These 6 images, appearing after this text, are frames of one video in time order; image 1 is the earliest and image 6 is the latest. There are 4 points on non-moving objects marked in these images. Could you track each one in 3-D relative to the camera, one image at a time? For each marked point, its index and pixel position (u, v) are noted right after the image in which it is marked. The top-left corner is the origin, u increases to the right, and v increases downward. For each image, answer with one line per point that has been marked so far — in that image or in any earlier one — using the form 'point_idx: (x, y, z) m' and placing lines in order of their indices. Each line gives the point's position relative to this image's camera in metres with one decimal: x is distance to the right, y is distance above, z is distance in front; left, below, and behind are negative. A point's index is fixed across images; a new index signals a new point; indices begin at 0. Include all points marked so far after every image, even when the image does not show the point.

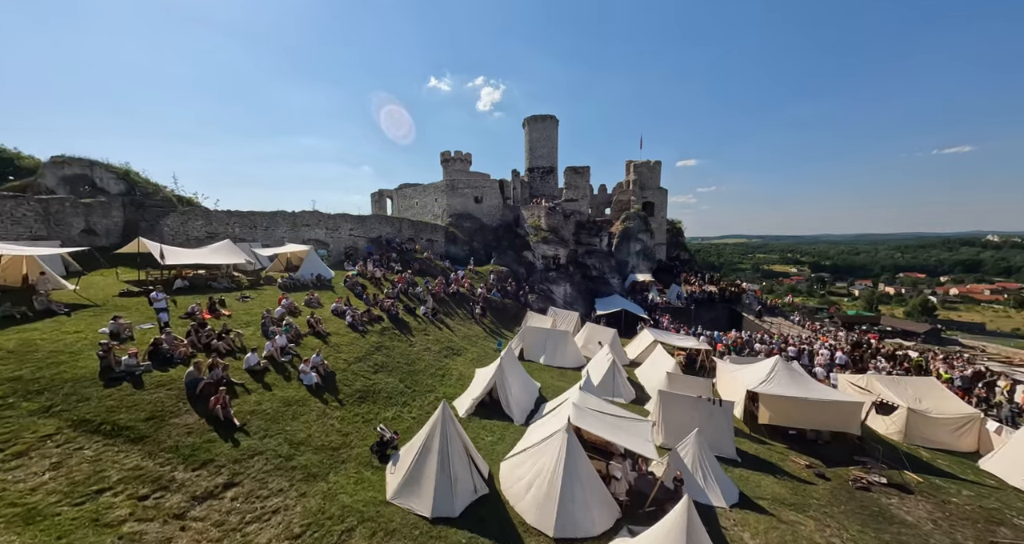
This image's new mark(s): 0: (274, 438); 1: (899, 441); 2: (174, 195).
0: (-4.5, -3.1, +7.7) m
1: (+11.9, -5.2, +12.6) m
2: (-16.2, +3.6, +19.5) m
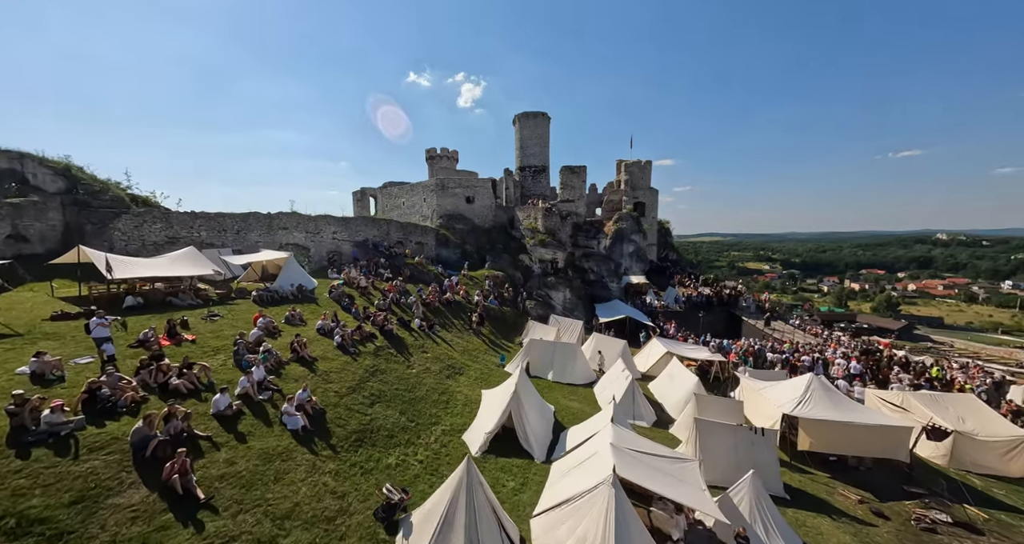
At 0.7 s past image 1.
0: (-3.8, -3.5, +6.0) m
1: (+12.3, -5.5, +11.7) m
2: (-16.1, +3.3, +17.1) m
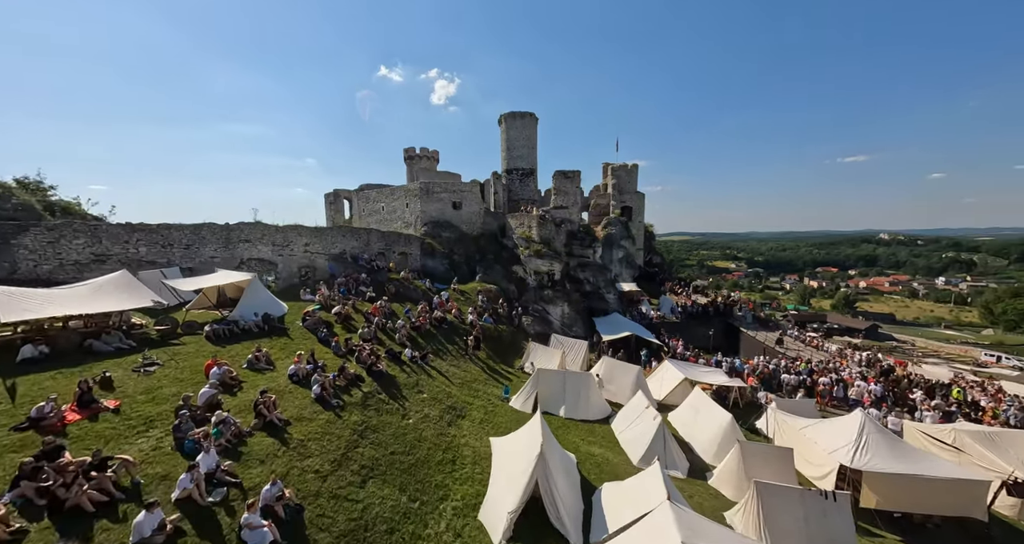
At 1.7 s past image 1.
0: (-2.9, -4.3, +3.7) m
1: (+12.8, -6.2, +10.4) m
2: (-16.0, +2.5, +14.0) m
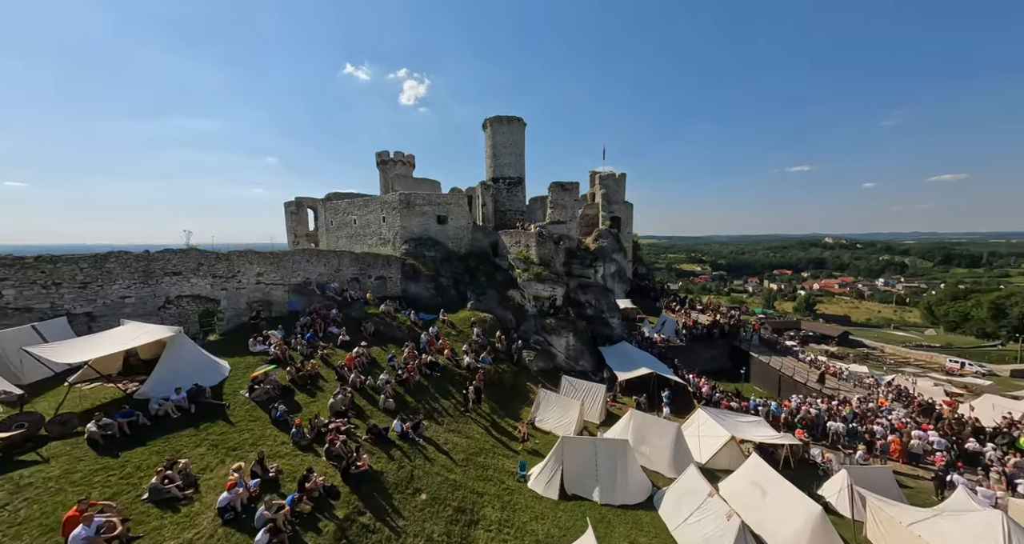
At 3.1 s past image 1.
0: (-1.7, -5.4, +0.3) m
1: (+13.6, -7.4, +8.1) m
2: (-15.4, +1.3, +9.7) m
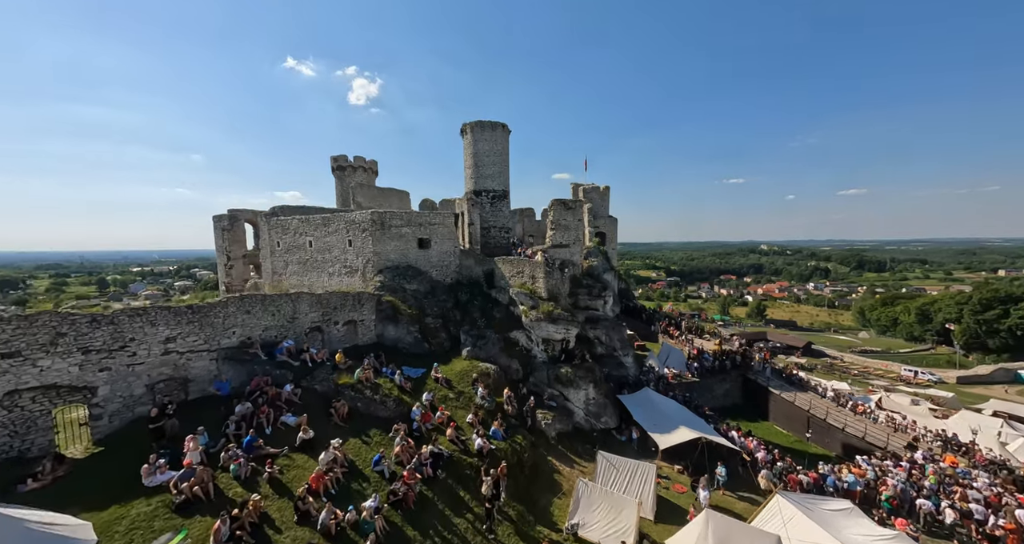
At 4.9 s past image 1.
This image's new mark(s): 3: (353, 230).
0: (+0.7, -6.6, -3.8) m
1: (+15.1, -8.6, +5.5) m
2: (-14.0, -0.2, +4.3) m
3: (-6.8, +1.8, +17.6) m
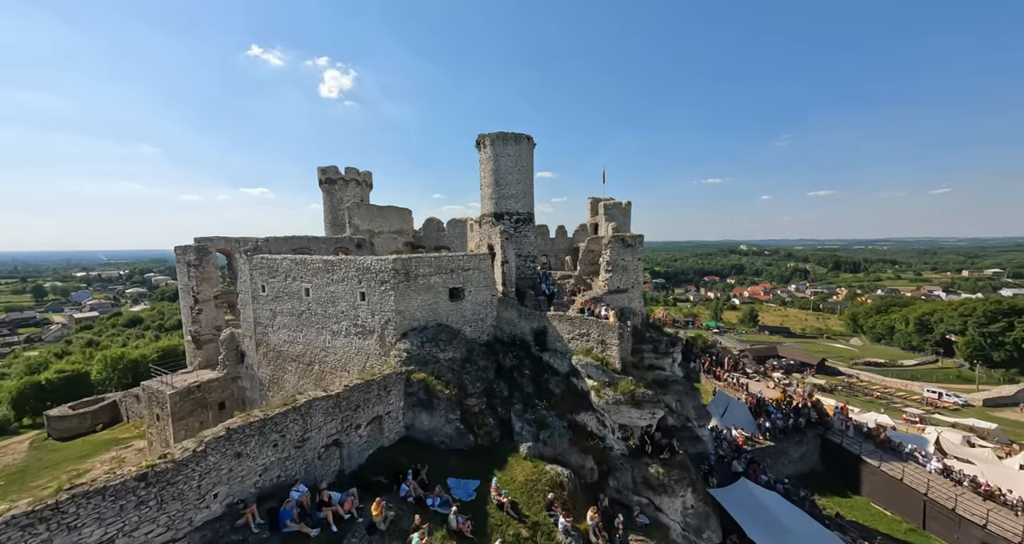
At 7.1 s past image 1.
0: (+3.4, -8.4, -7.7) m
1: (+17.6, -10.5, +1.8) m
2: (-11.4, -2.2, +0.2) m
3: (-4.5, -0.4, +13.7) m
